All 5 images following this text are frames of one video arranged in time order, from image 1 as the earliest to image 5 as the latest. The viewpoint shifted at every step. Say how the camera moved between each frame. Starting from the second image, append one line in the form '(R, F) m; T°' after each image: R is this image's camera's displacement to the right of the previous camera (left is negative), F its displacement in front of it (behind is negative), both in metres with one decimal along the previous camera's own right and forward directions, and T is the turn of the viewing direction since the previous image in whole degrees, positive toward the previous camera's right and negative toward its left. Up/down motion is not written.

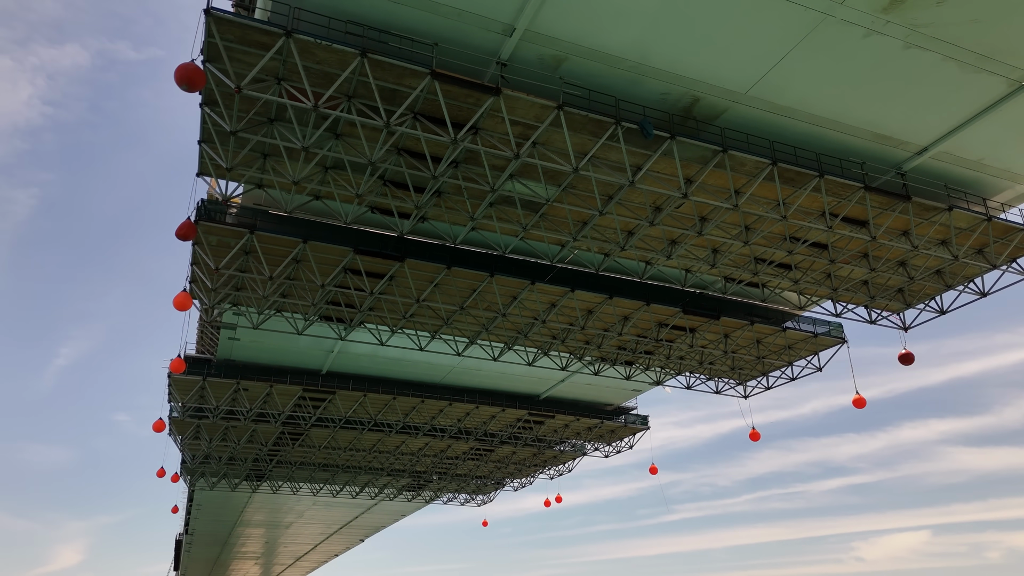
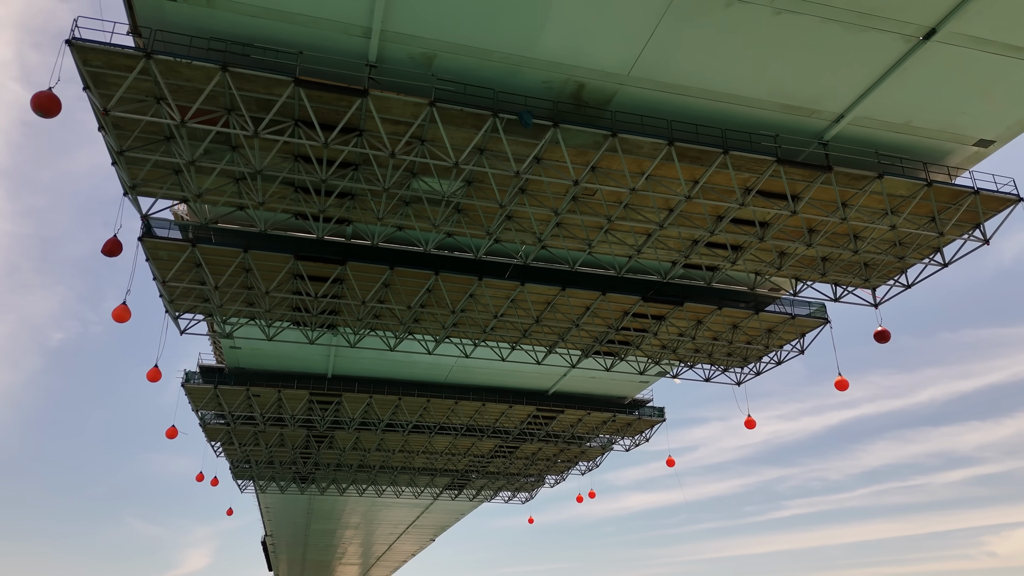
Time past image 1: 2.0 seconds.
(+4.4, 0.0) m; -6°
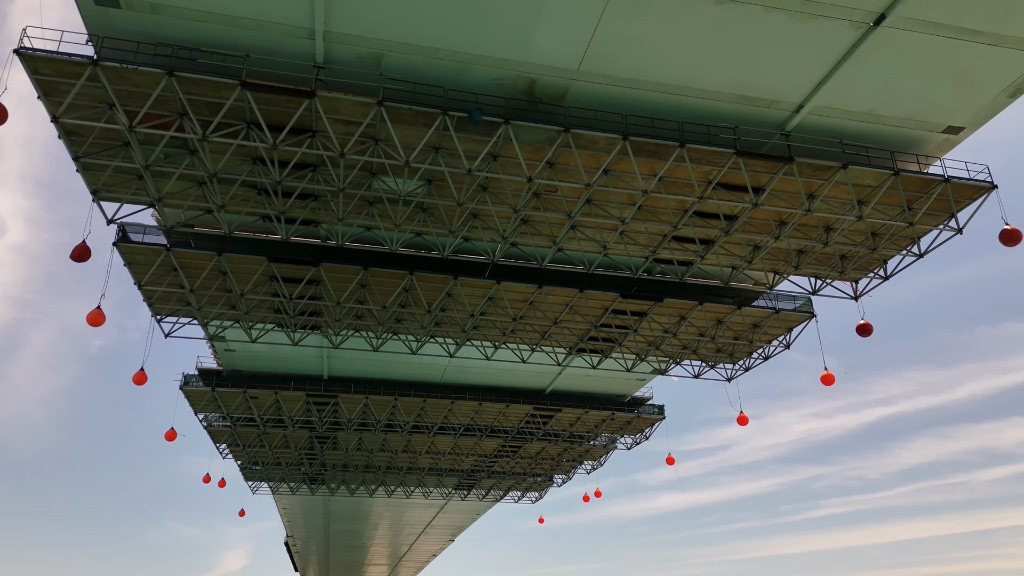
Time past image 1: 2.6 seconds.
(+1.7, 0.0) m; -2°
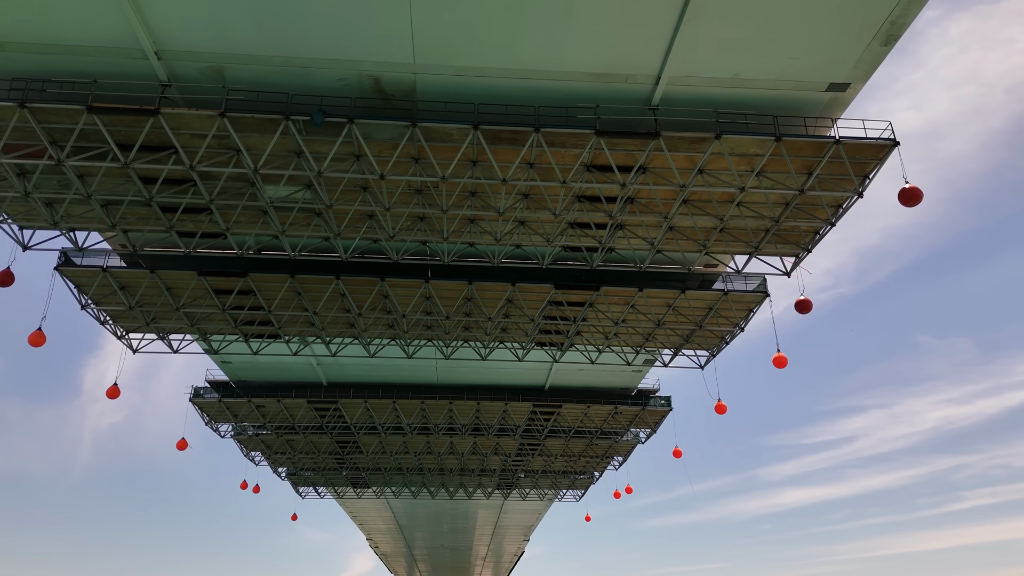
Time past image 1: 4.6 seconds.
(+5.5, +0.4) m; -7°
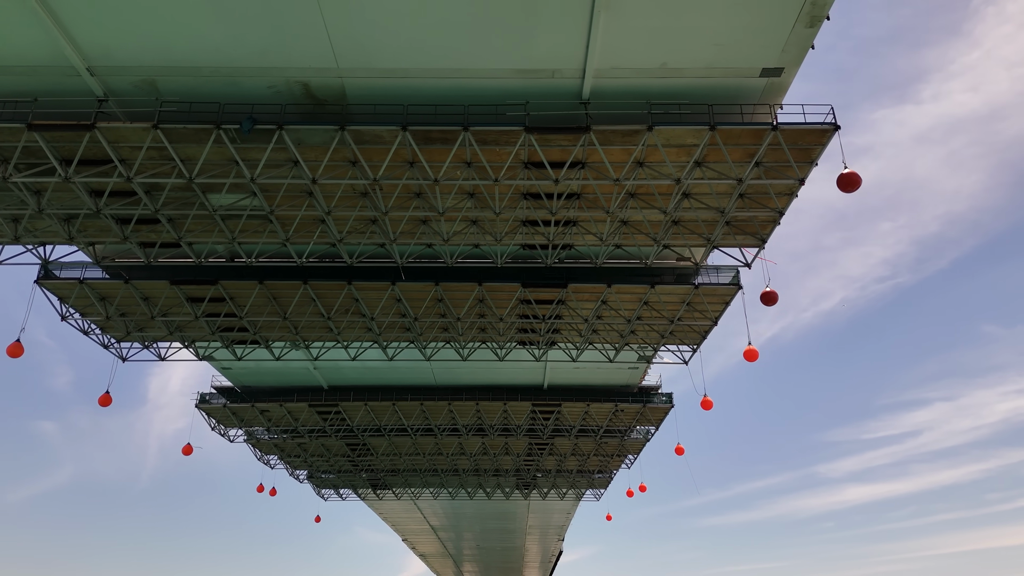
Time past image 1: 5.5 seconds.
(+2.6, +0.1) m; -3°
